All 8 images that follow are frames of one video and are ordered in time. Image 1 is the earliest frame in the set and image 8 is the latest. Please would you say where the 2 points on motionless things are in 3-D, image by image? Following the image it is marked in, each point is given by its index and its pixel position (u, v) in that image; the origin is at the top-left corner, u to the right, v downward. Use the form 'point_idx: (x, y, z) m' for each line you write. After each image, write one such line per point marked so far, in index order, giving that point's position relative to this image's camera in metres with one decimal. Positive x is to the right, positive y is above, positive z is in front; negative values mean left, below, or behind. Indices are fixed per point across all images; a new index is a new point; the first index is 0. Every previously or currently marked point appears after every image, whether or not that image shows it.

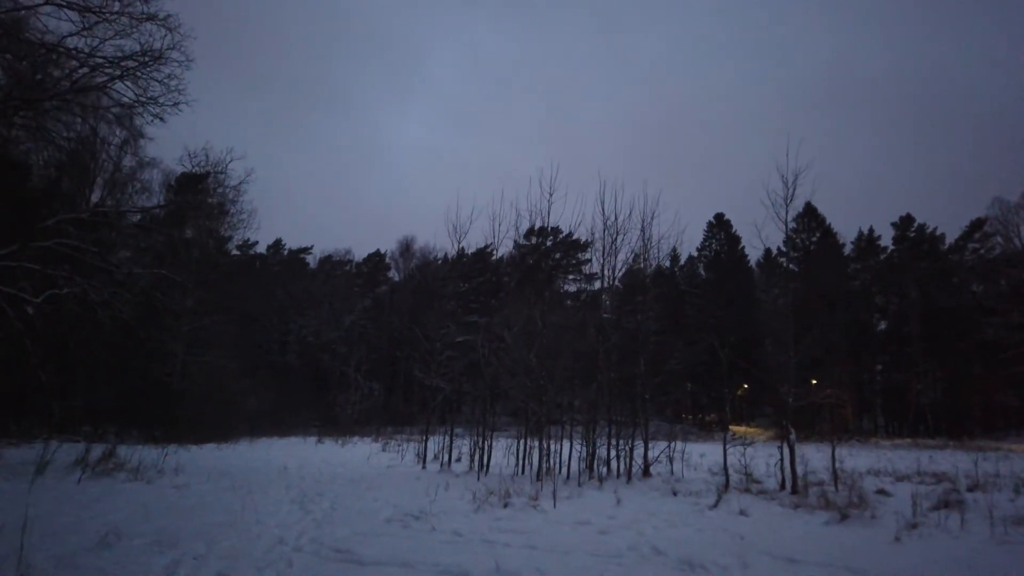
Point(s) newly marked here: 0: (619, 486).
0: (+1.8, -3.2, +11.2) m
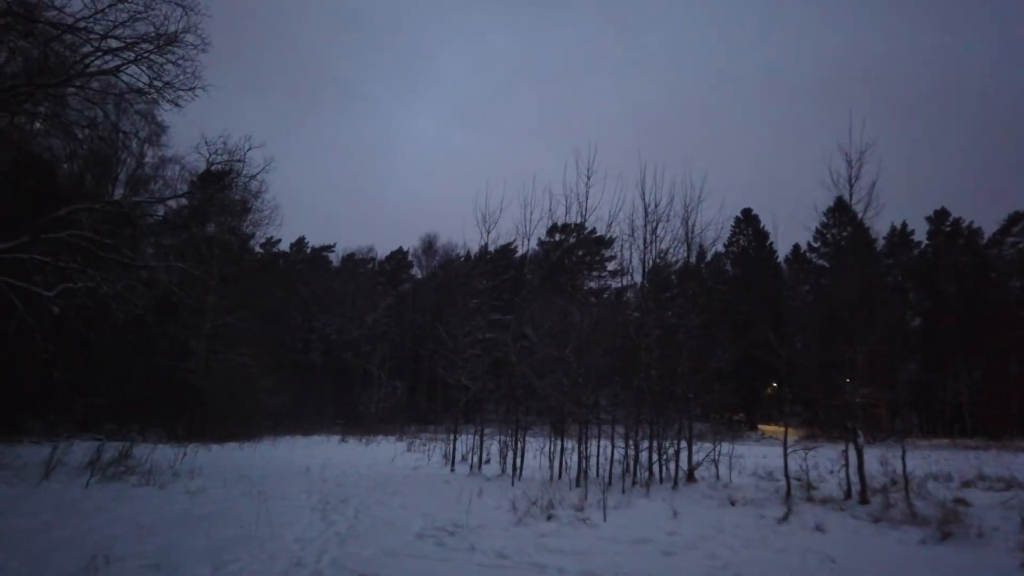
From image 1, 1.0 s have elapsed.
0: (+2.3, -3.1, +10.2) m
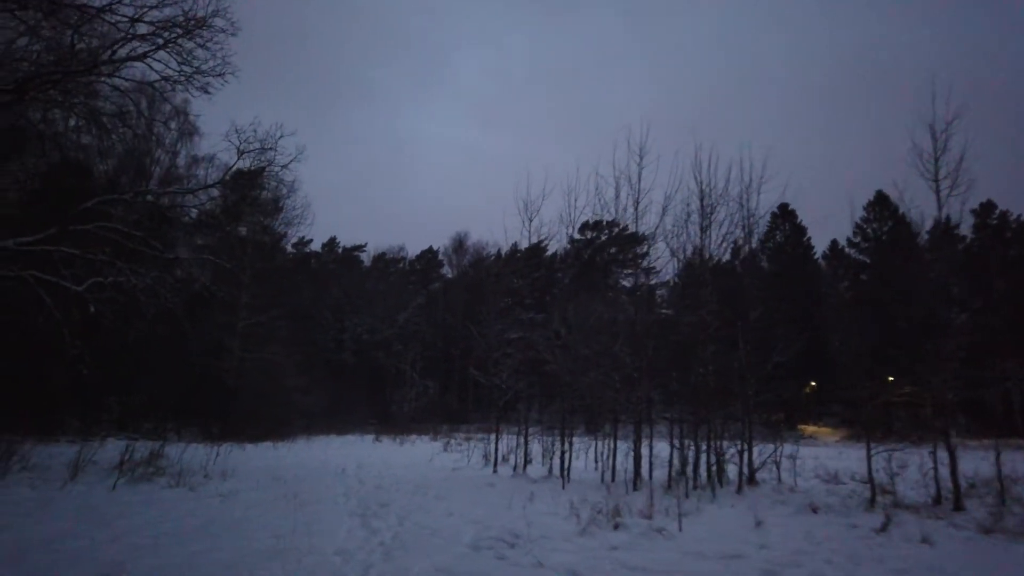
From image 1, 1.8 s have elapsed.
0: (+3.0, -2.9, +9.4) m
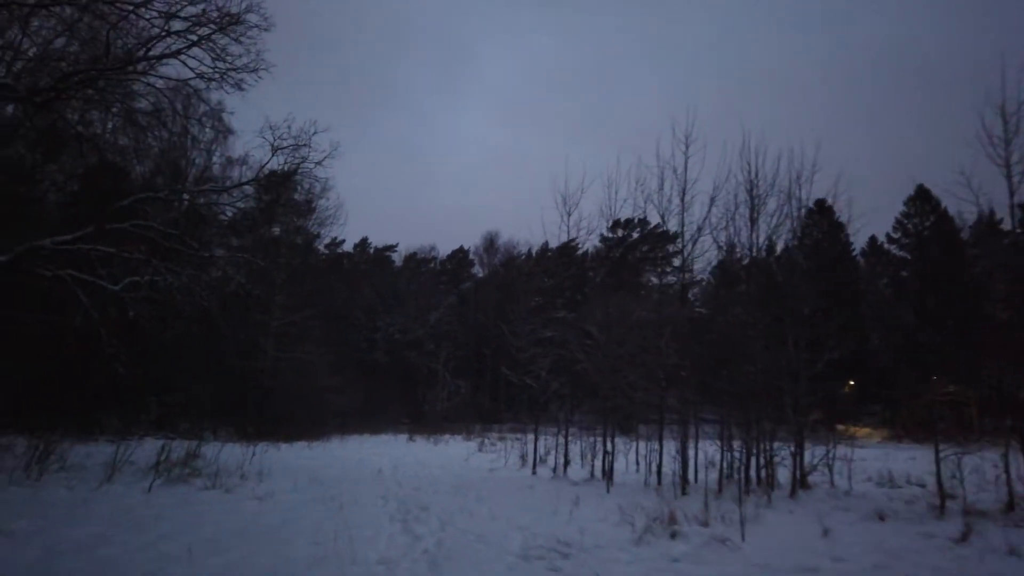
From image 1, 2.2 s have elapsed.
0: (+3.6, -2.8, +8.8) m
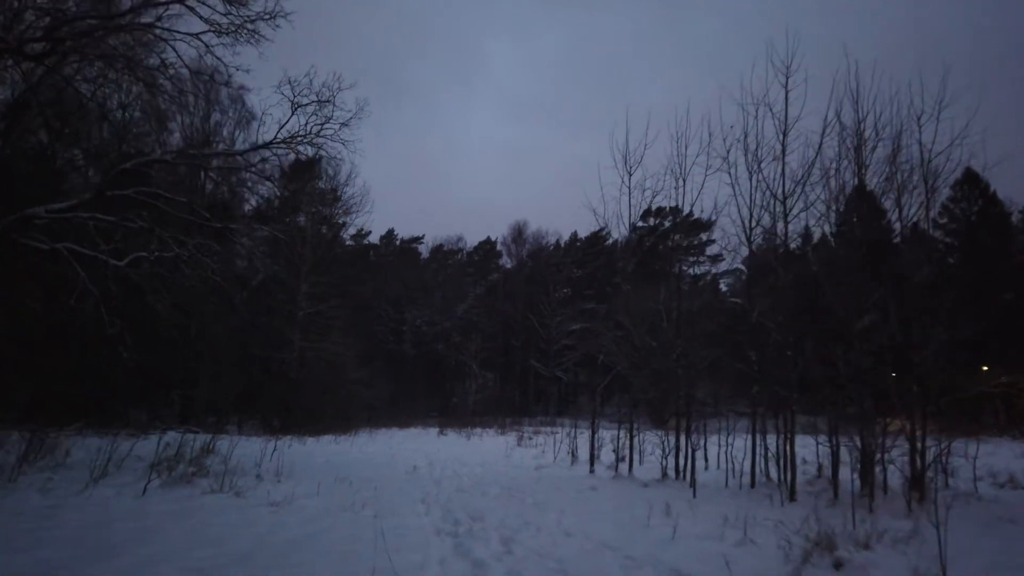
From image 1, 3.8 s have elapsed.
0: (+4.4, -2.3, +7.0) m
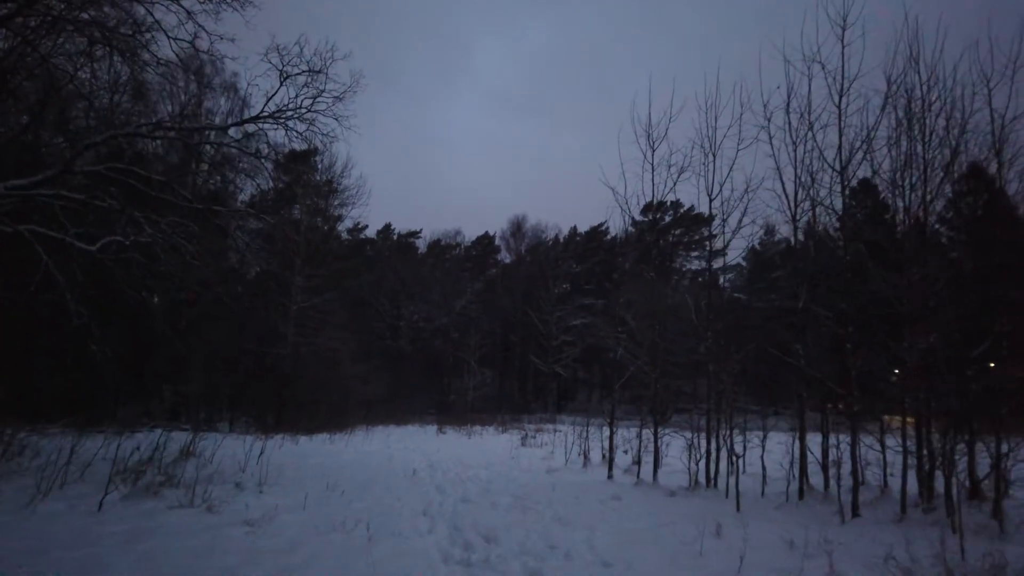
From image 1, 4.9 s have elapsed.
0: (+4.5, -2.2, +6.0) m
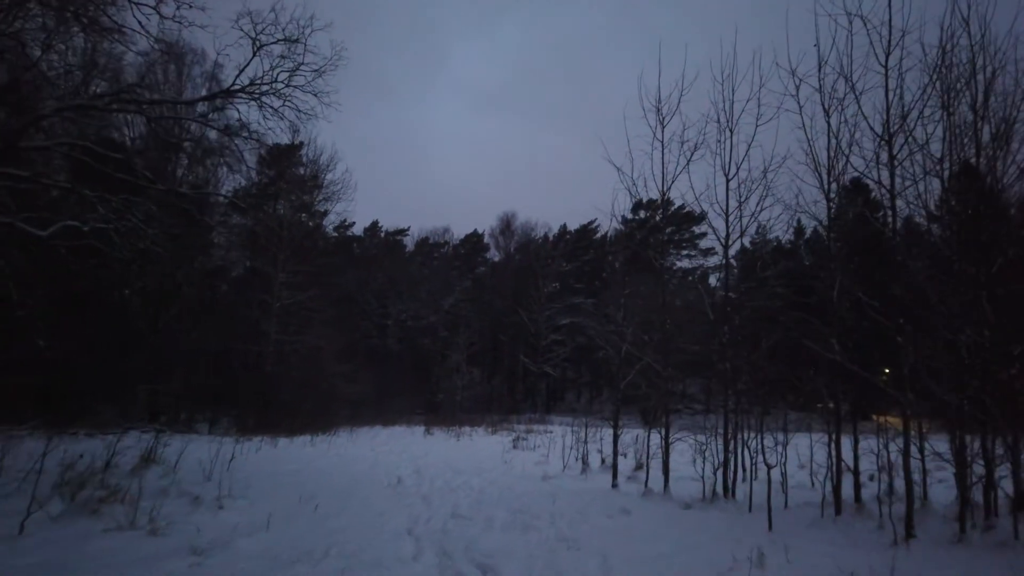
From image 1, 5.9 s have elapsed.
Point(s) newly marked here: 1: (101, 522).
0: (+4.5, -2.0, +5.2) m
1: (-3.4, -1.9, +5.7) m
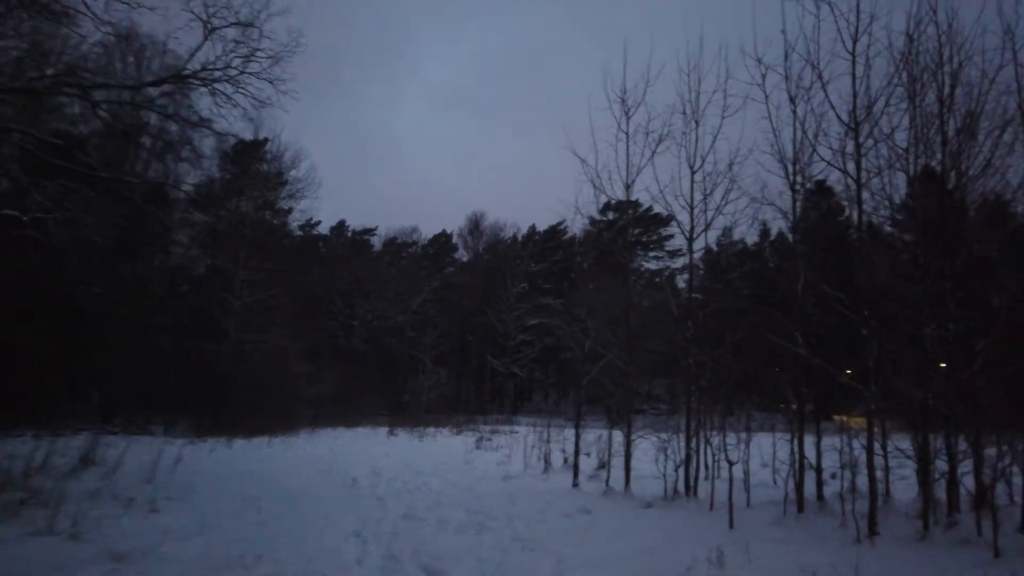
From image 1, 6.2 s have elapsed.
0: (+4.2, -2.0, +5.1) m
1: (-3.8, -1.8, +5.2) m
